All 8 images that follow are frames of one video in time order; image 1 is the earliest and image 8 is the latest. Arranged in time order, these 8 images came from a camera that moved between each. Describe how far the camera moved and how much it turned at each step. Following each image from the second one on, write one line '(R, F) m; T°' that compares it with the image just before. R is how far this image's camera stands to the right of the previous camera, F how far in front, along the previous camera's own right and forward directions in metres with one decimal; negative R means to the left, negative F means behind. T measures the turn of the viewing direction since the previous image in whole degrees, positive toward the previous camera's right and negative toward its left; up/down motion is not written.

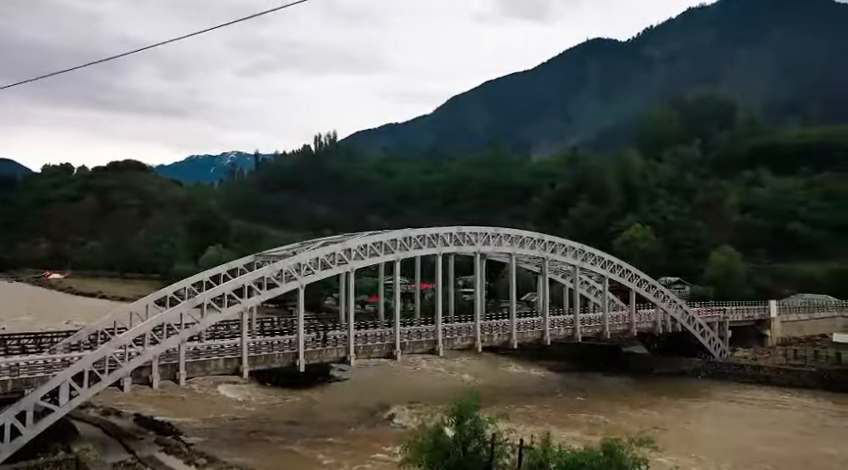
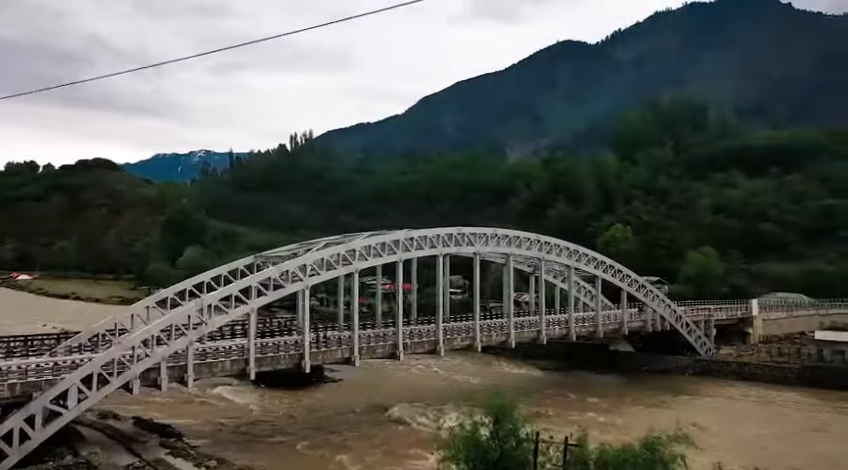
(-2.4, -0.4) m; +3°
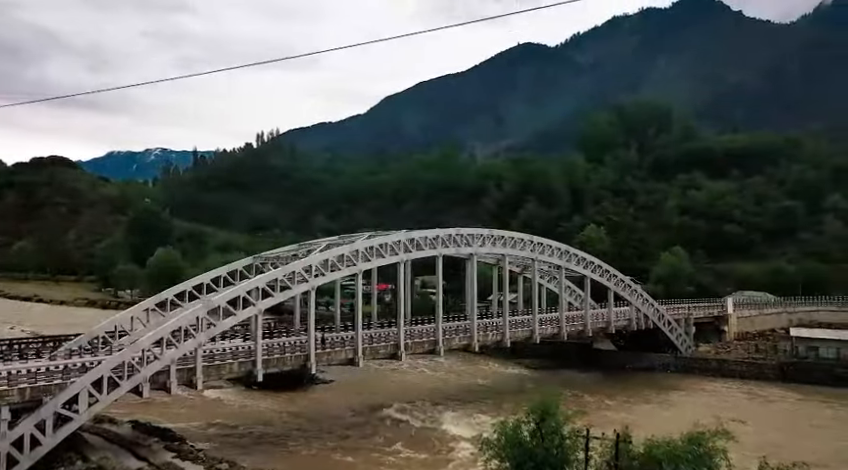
(-3.1, -0.4) m; +4°
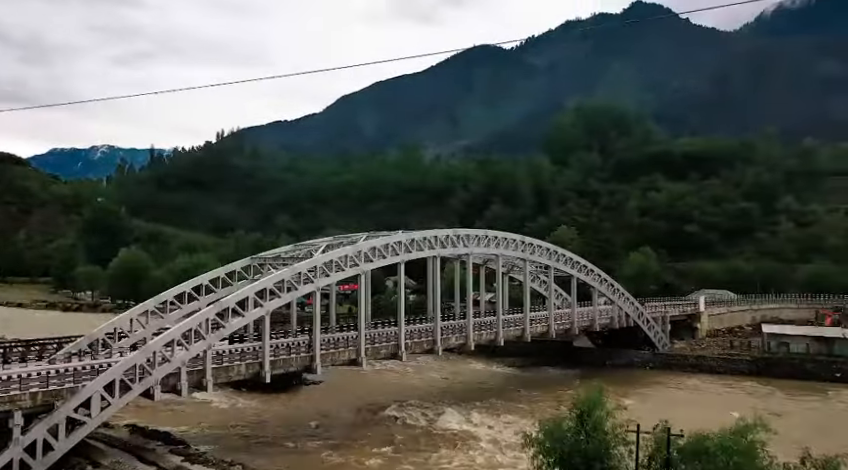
(-3.6, -0.3) m; +5°
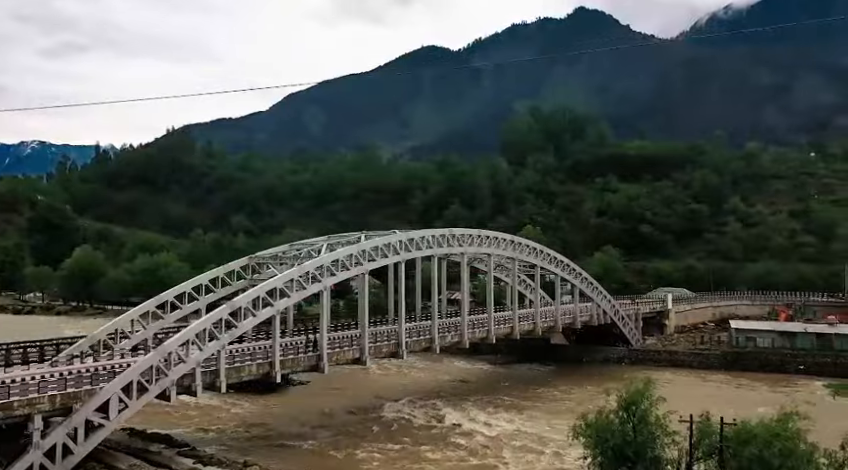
(-4.3, -0.2) m; +6°
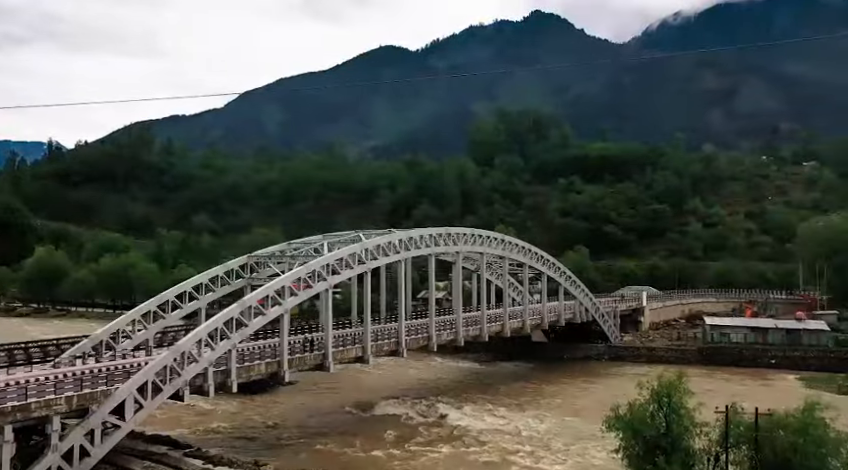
(-3.4, -0.1) m; +4°
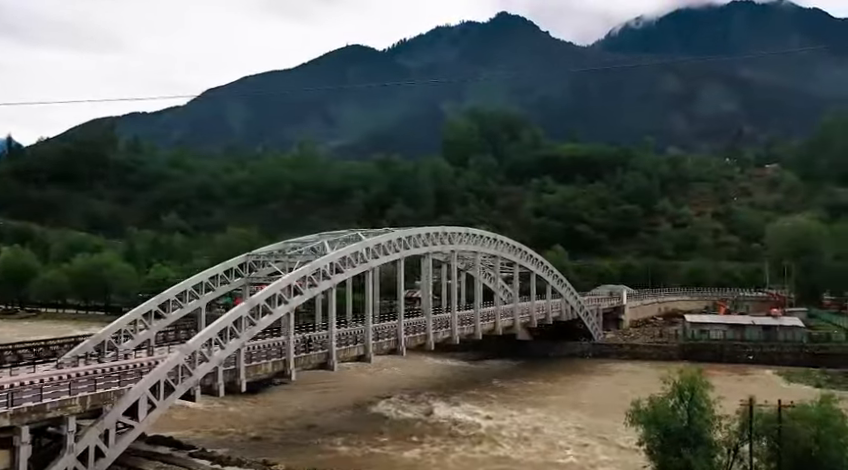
(-2.6, 0.0) m; +3°
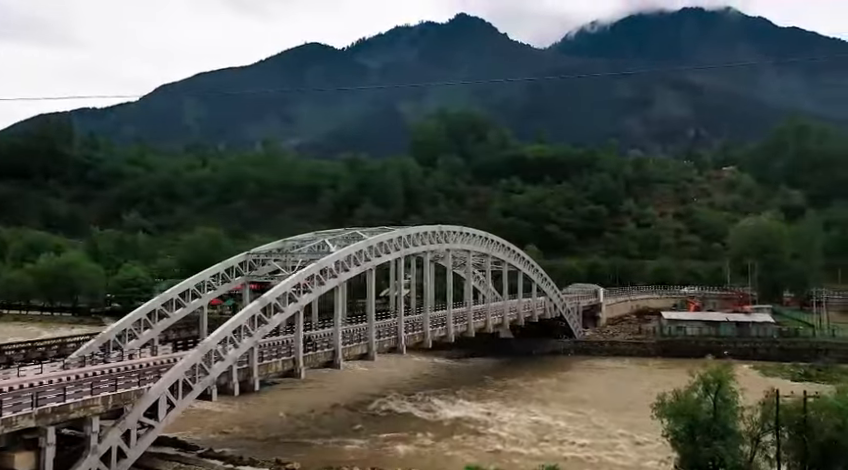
(-3.3, +0.1) m; +4°
